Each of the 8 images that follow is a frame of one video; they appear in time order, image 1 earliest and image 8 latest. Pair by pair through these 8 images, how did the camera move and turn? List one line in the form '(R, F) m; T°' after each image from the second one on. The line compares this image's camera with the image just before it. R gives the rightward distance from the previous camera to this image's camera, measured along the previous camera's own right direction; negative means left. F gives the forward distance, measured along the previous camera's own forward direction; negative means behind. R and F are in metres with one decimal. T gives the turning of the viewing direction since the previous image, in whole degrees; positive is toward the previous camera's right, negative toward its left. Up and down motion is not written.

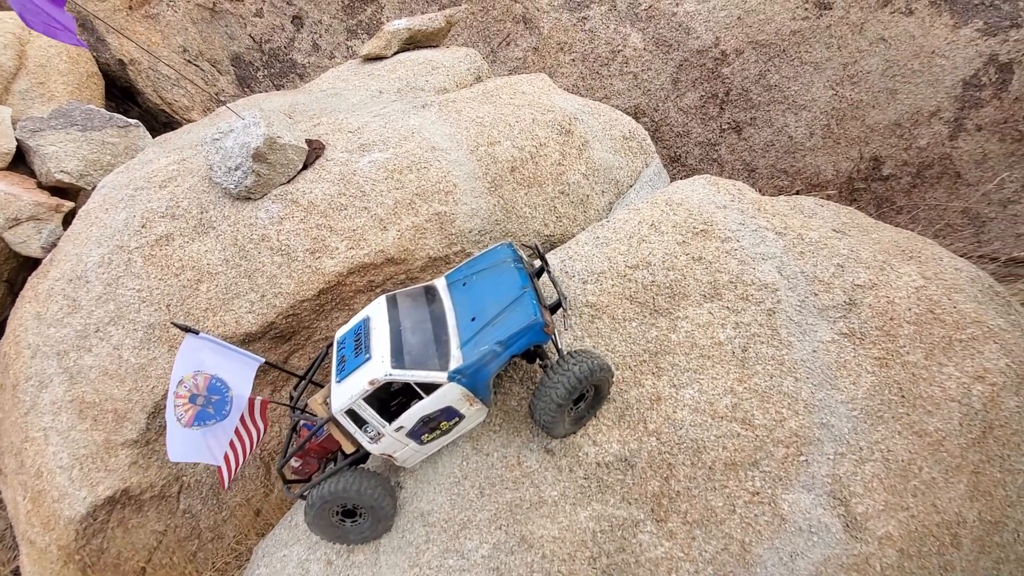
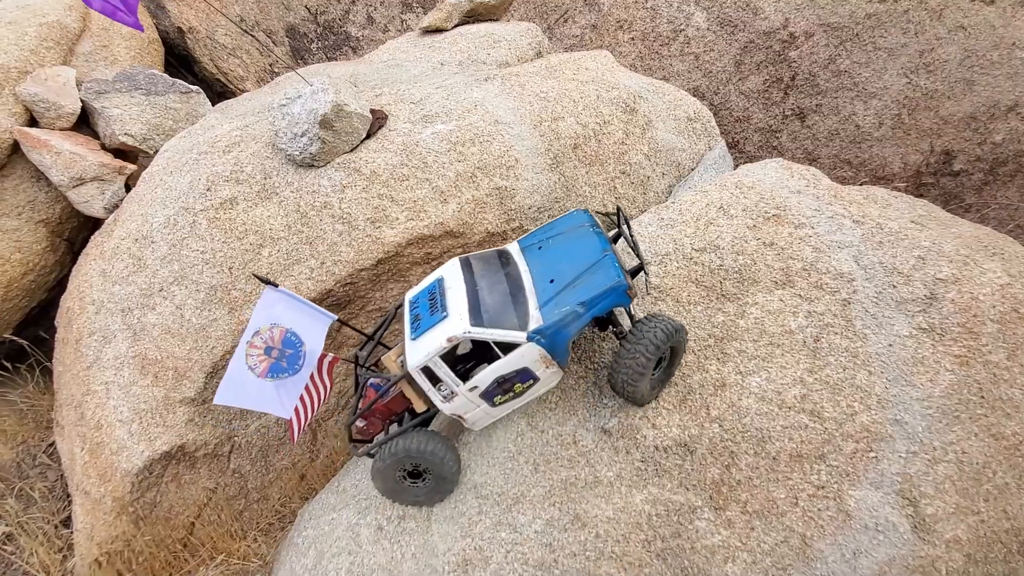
(-0.2, 0.0) m; -3°
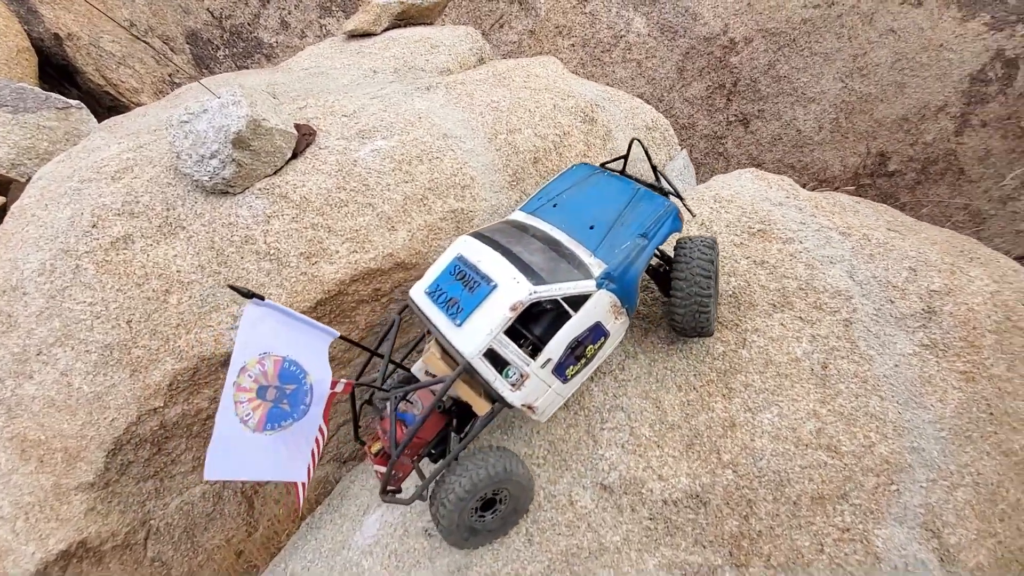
(-0.3, +0.6) m; +8°
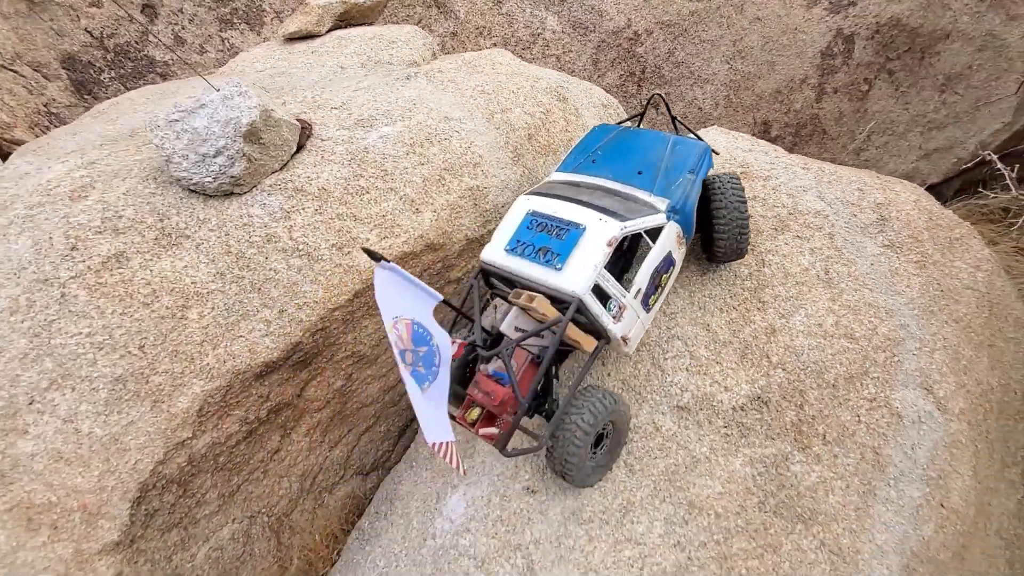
(-1.3, 0.0) m; +14°
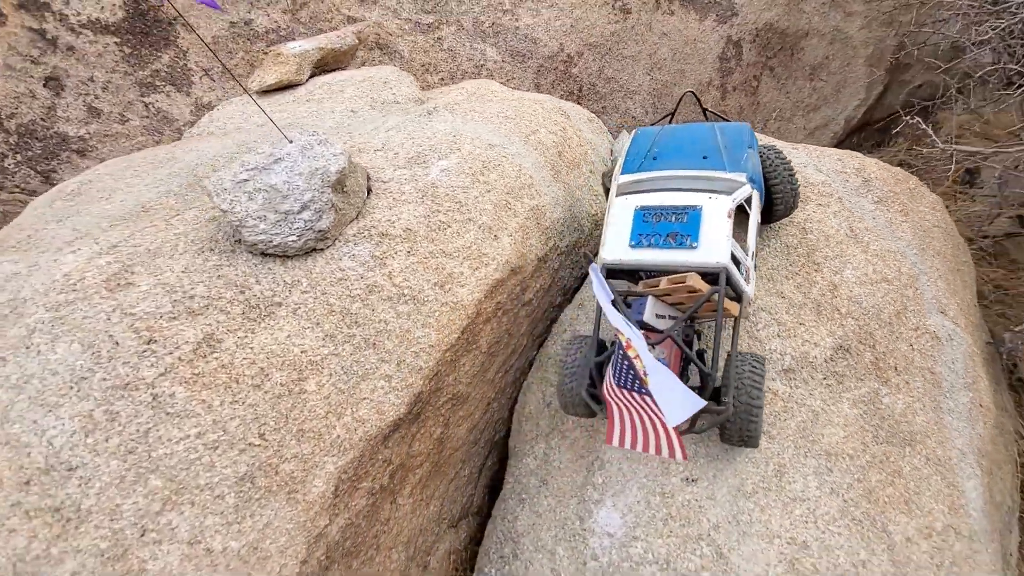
(-1.6, +0.2) m; +14°
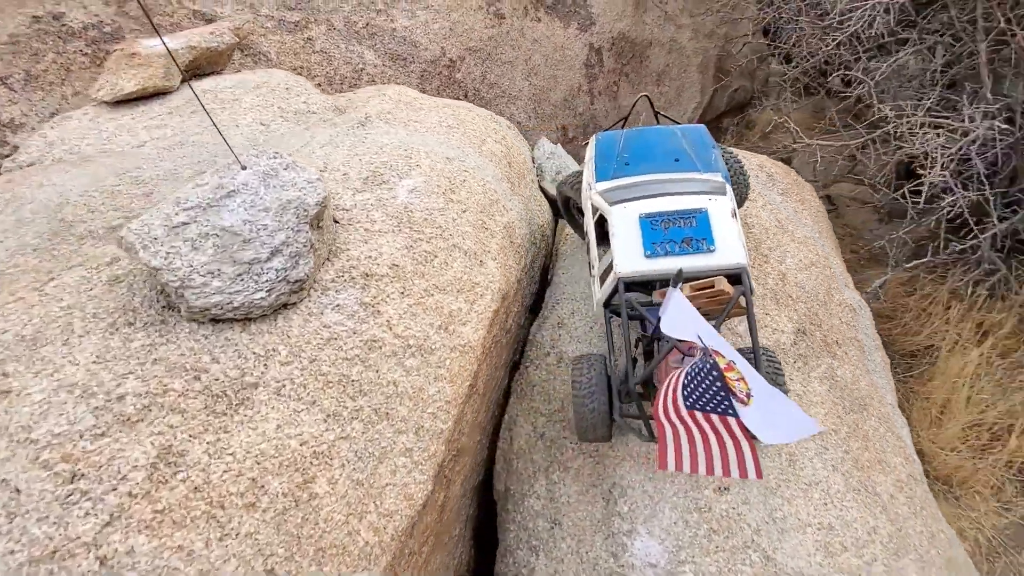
(-1.0, +0.7) m; +17°
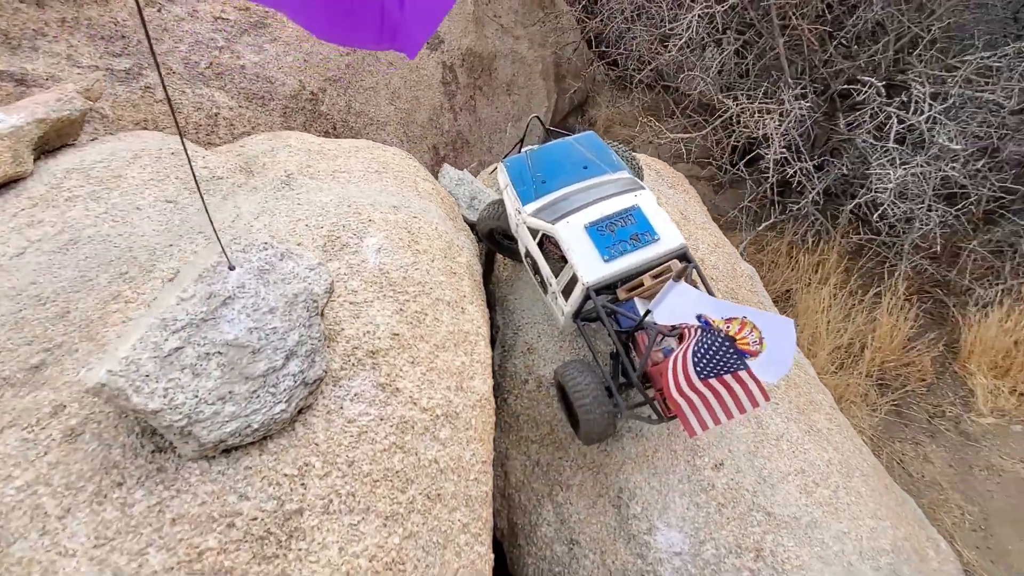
(-0.7, +0.2) m; +15°
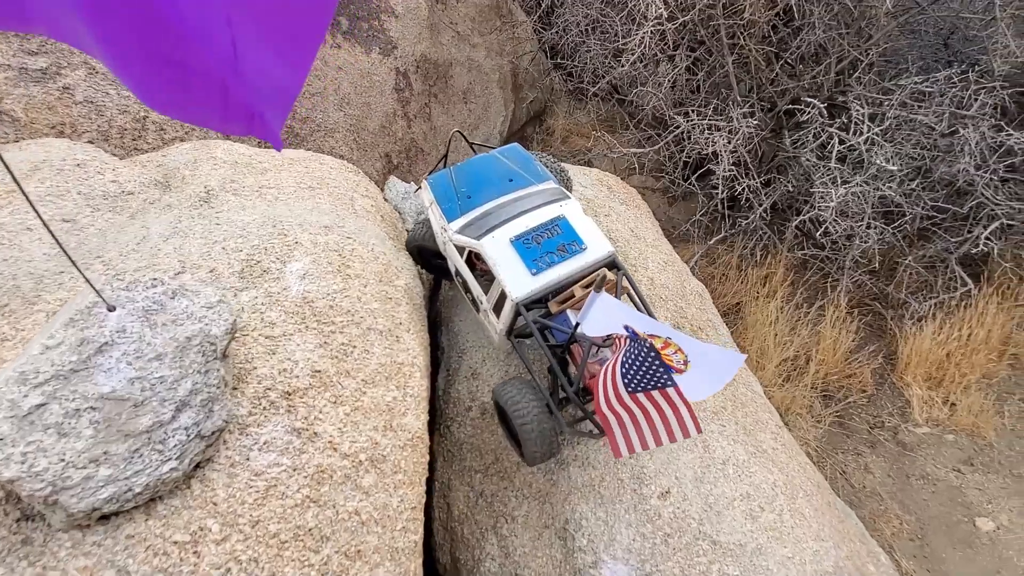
(+0.1, +0.2) m; +4°
